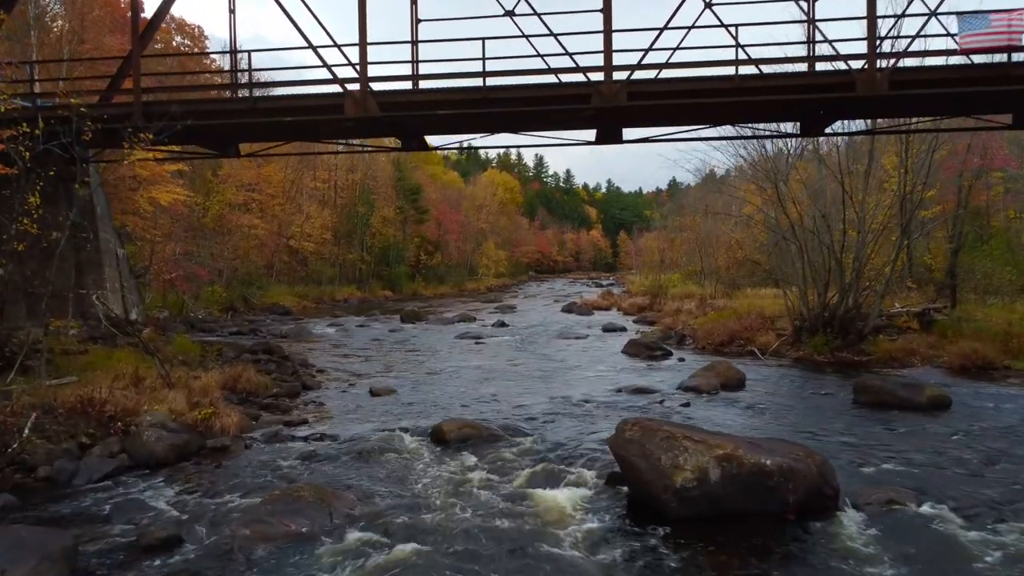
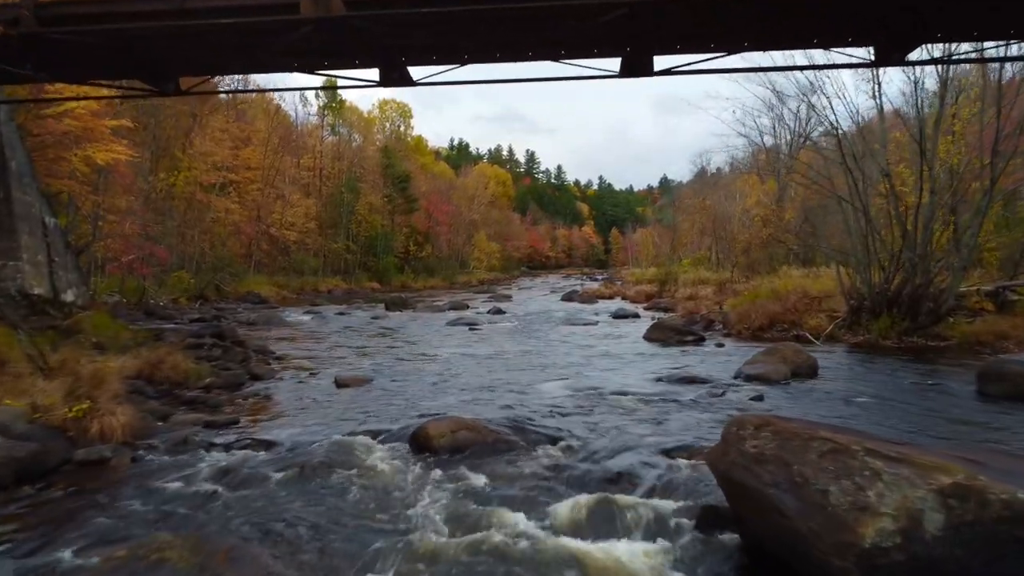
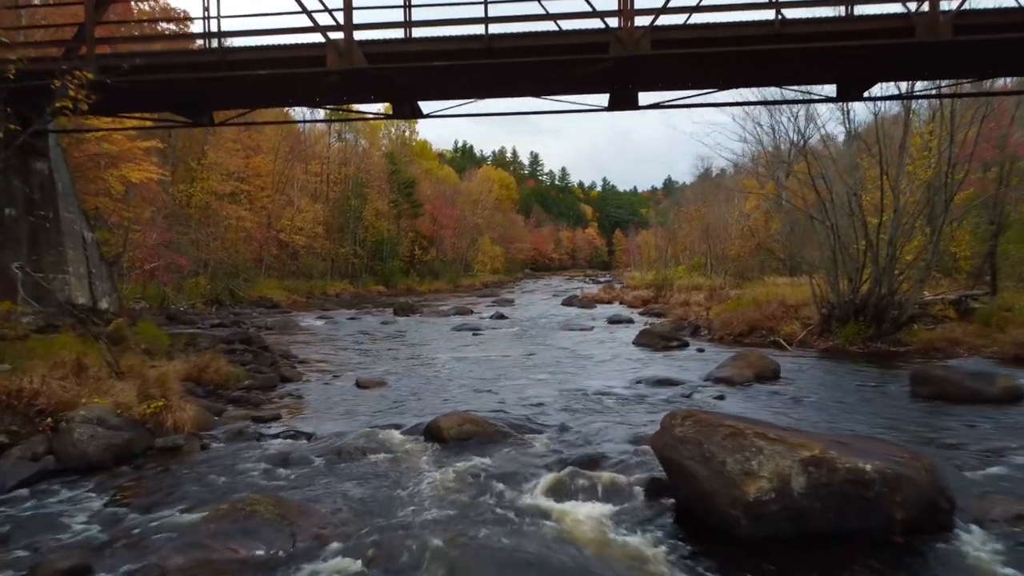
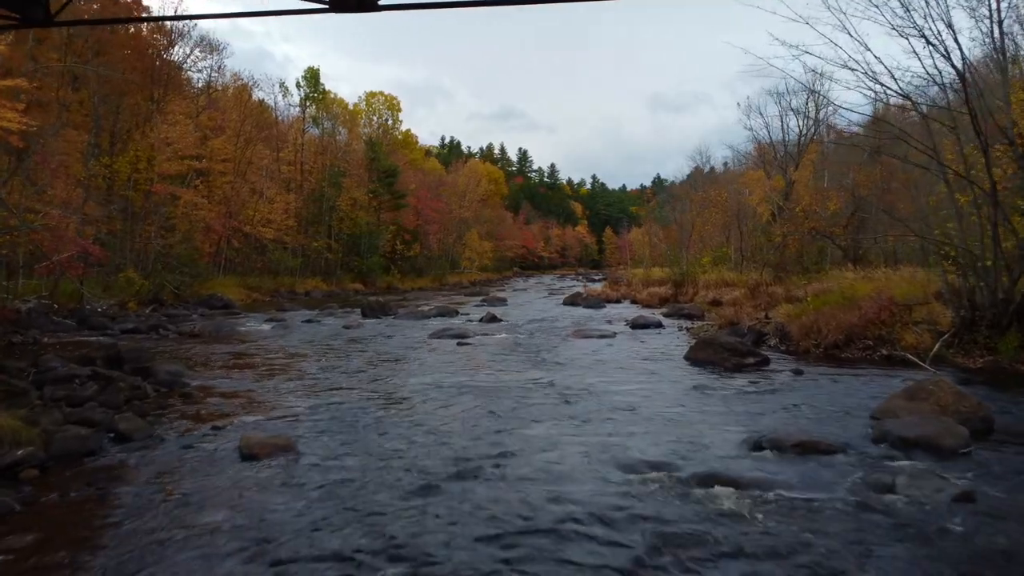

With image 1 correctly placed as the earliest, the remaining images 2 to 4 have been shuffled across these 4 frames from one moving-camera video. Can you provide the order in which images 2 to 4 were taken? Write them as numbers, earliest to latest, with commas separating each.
3, 2, 4
